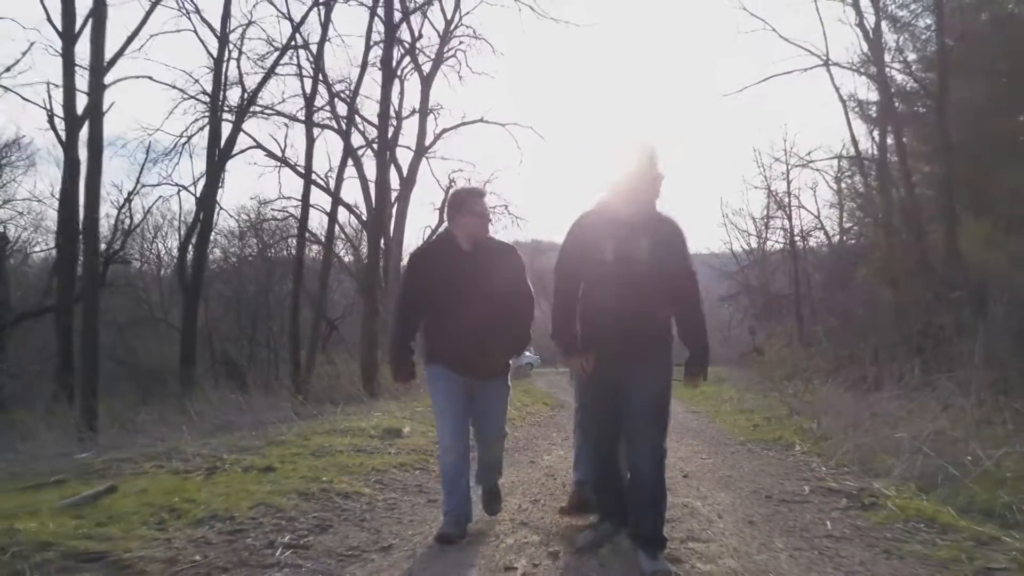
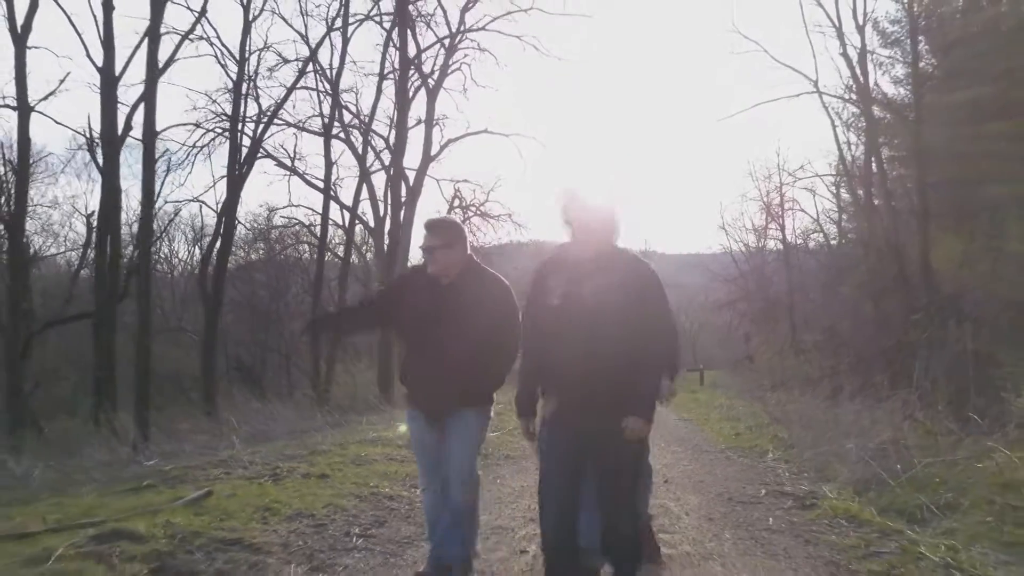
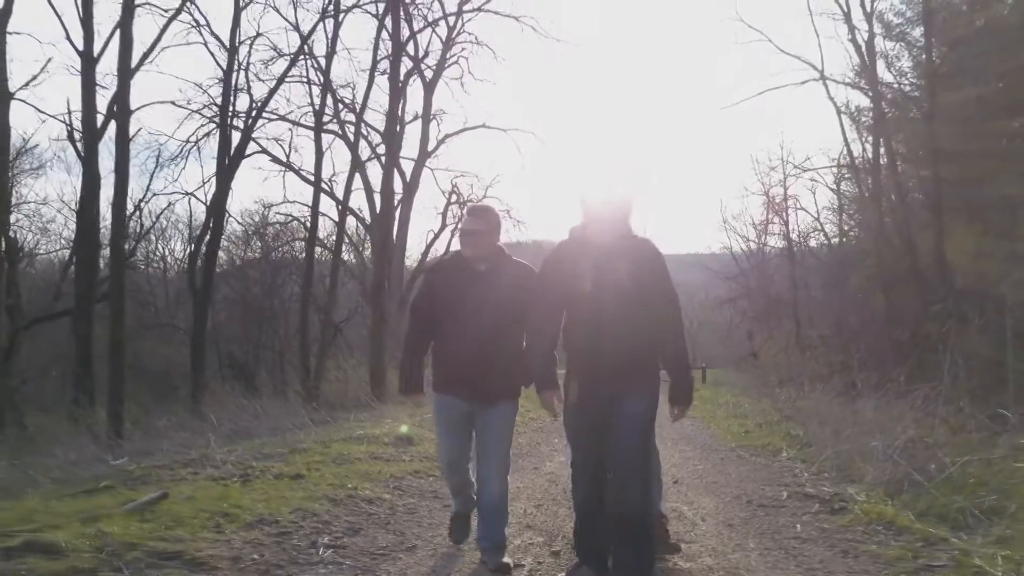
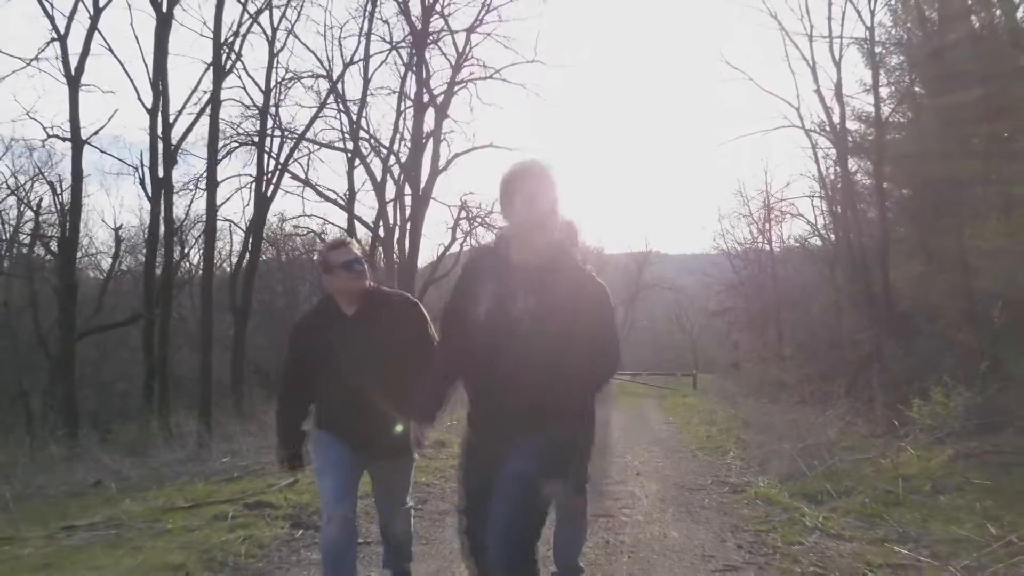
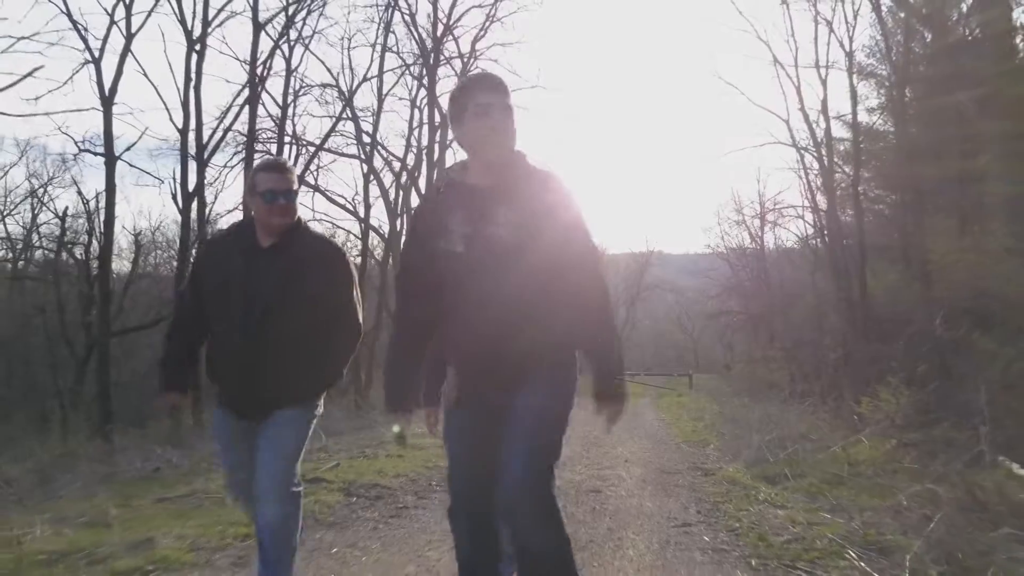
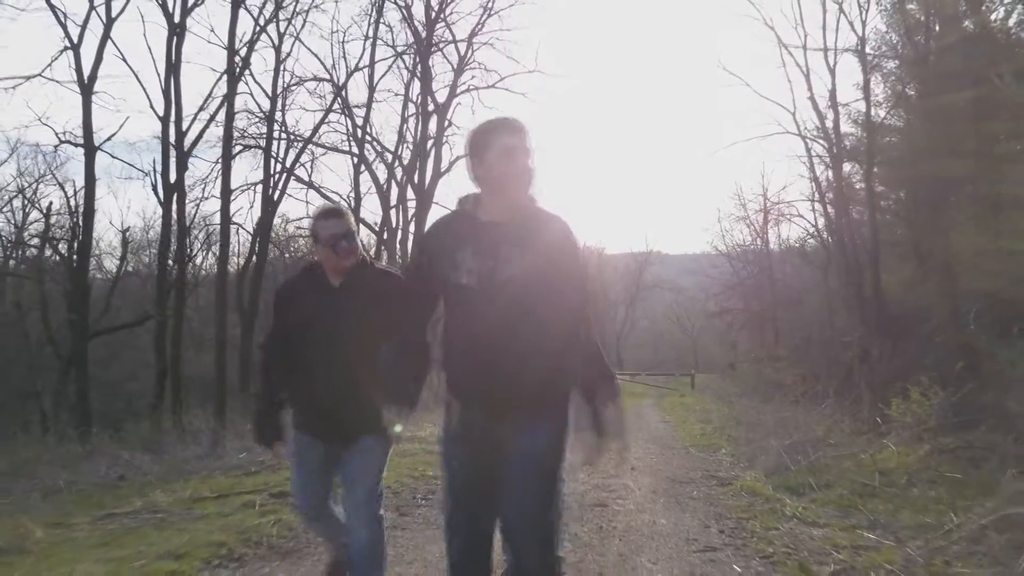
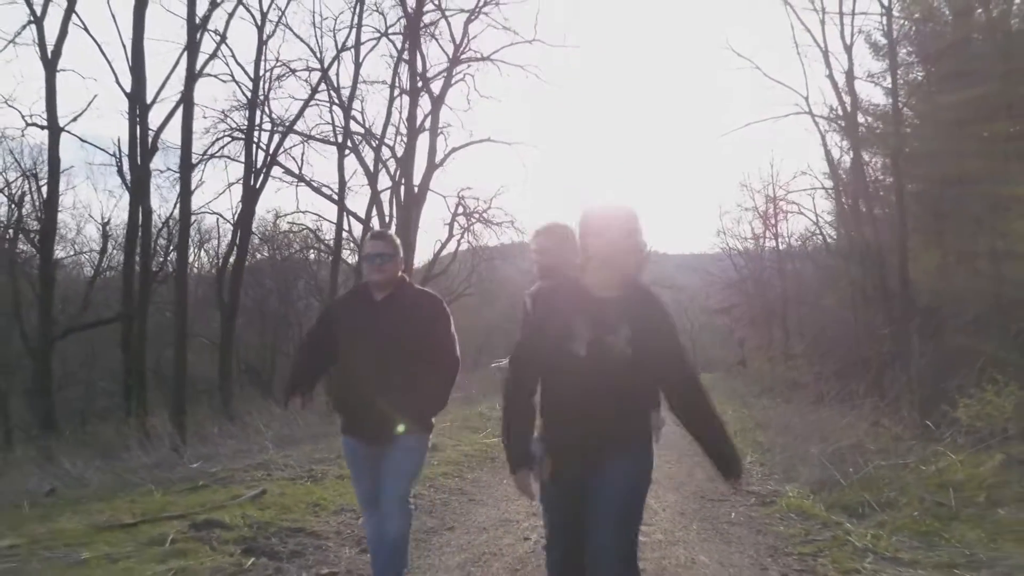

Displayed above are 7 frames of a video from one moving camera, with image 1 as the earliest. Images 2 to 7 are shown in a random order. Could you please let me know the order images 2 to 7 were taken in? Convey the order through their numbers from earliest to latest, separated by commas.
3, 2, 7, 4, 6, 5
